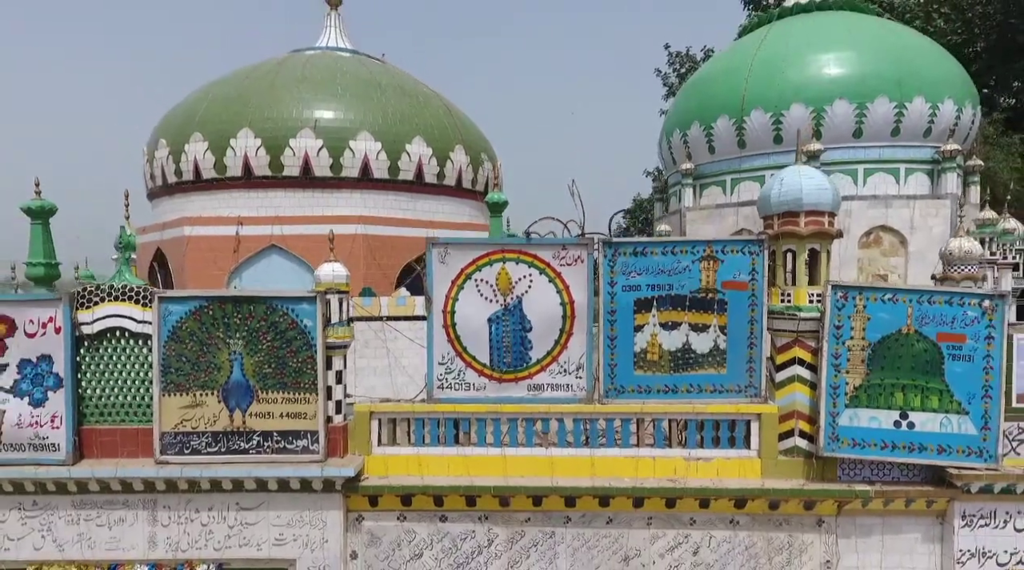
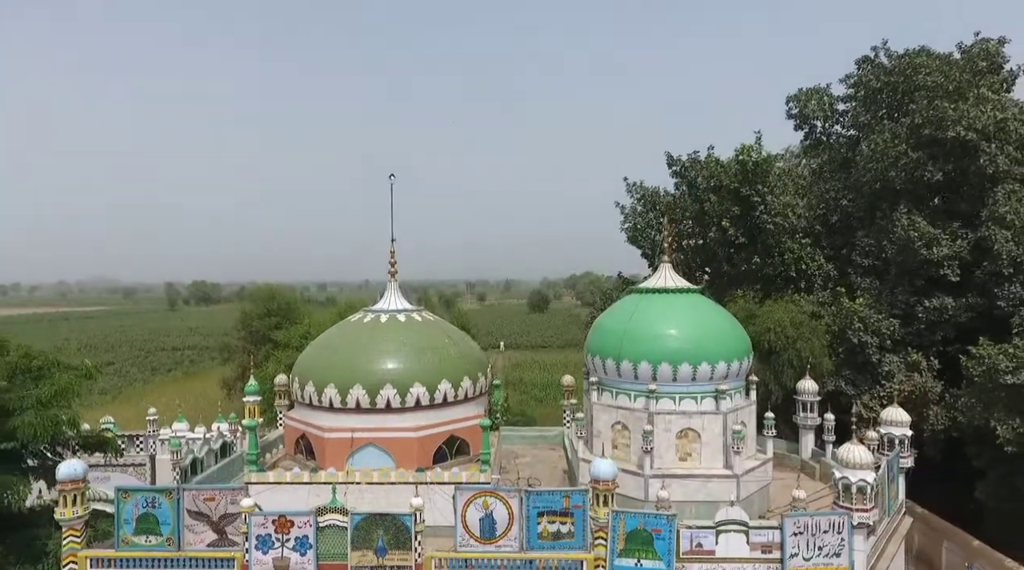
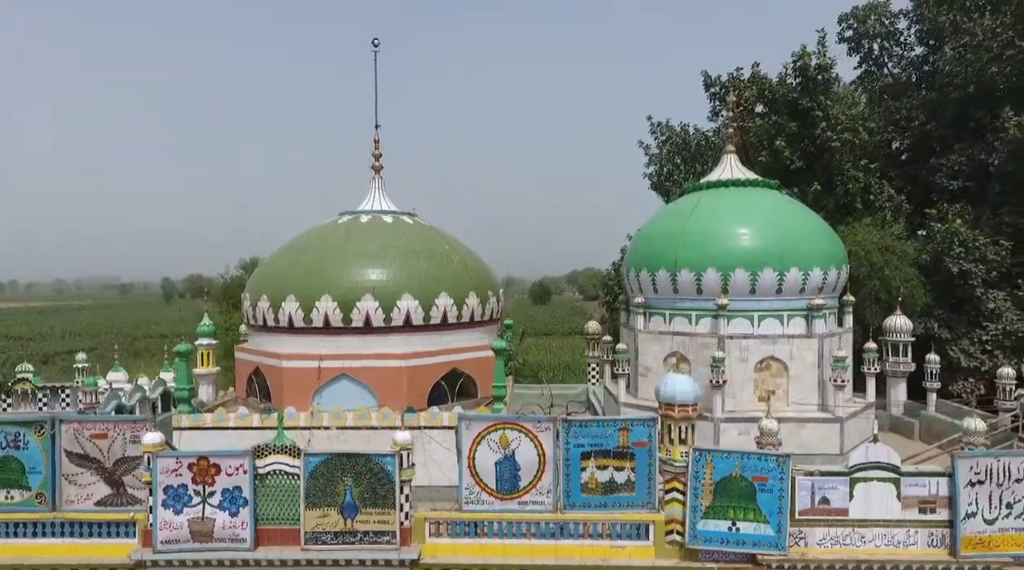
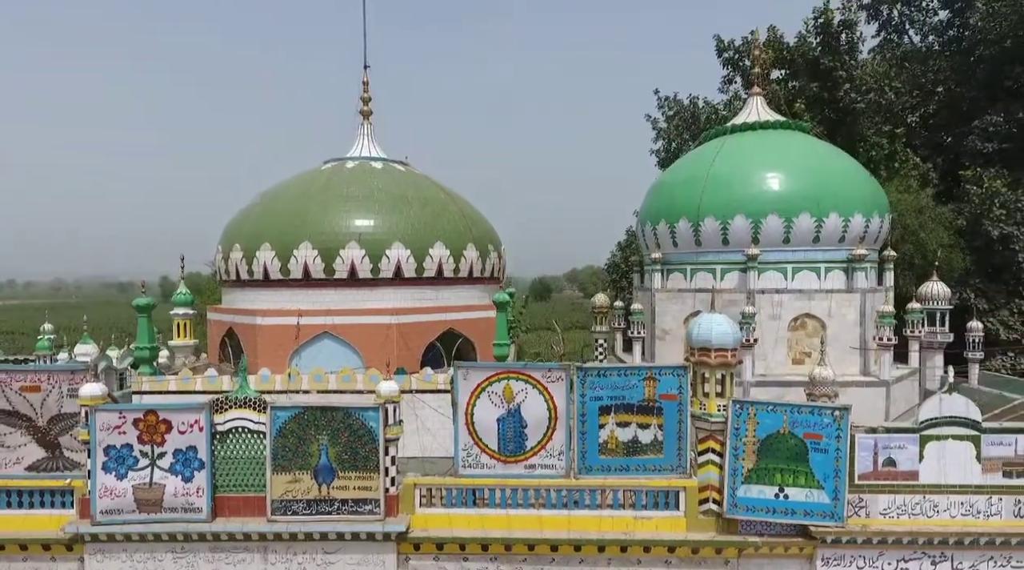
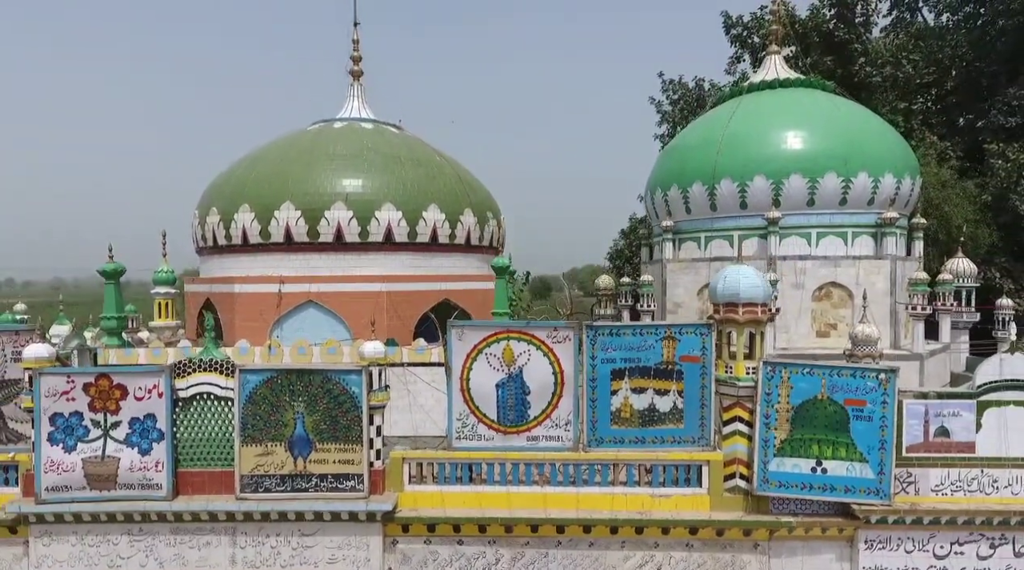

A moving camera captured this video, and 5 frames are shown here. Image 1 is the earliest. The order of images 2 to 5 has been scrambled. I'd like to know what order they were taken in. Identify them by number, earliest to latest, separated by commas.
5, 4, 3, 2
